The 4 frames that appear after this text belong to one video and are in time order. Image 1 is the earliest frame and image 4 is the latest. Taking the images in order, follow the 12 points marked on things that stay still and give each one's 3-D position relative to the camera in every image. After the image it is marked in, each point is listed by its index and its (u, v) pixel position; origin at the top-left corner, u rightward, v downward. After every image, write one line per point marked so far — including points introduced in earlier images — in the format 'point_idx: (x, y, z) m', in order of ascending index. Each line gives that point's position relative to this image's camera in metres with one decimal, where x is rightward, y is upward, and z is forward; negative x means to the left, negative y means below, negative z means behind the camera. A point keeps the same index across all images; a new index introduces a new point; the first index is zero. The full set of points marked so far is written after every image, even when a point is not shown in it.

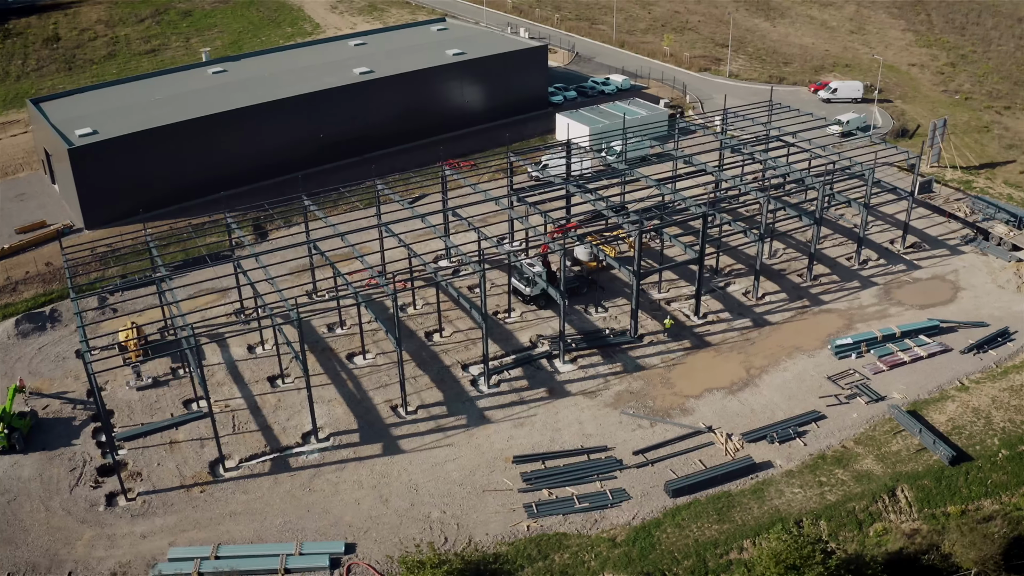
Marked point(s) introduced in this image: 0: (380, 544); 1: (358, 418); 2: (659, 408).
0: (-2.1, -4.1, +16.7) m
1: (-3.0, -2.5, +19.8) m
2: (+2.8, -2.3, +19.8) m
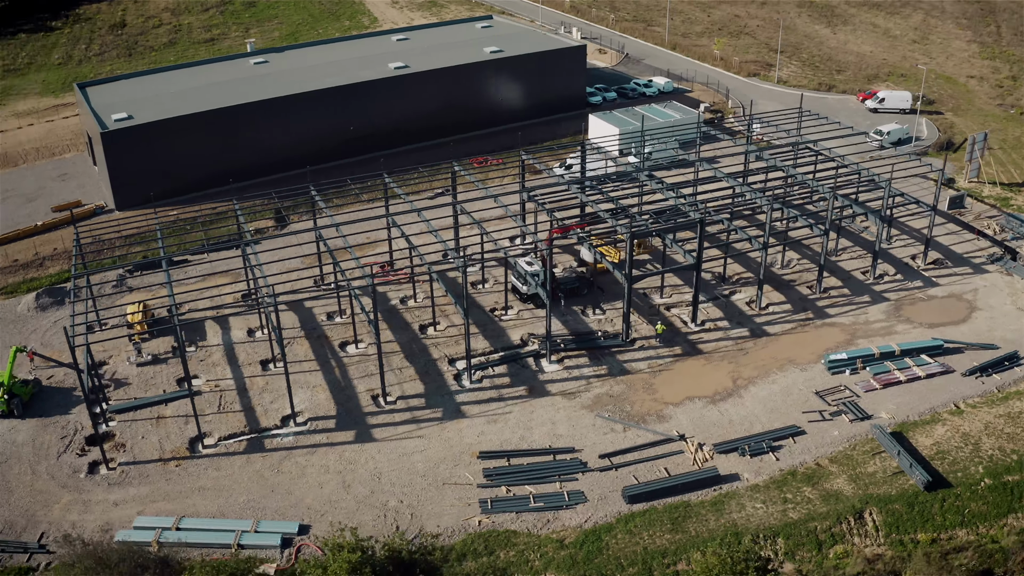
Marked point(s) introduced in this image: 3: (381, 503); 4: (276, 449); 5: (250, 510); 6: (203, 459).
0: (-2.9, -4.0, +17.0) m
1: (-3.4, -2.3, +20.1) m
2: (+2.4, -2.4, +19.6) m
3: (-2.2, -3.7, +17.5) m
4: (-4.4, -3.0, +19.0) m
5: (-4.5, -3.8, +17.6) m
6: (-5.7, -3.1, +18.9) m
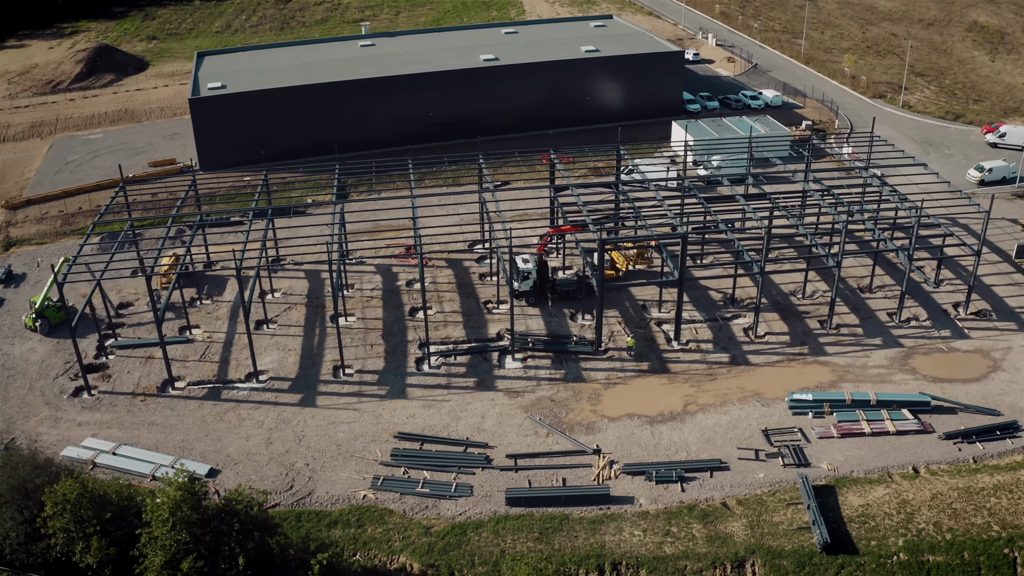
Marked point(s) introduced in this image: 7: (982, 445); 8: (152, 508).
0: (-4.8, -3.3, +18.2) m
1: (-4.4, -1.7, +21.3) m
2: (+1.1, -2.5, +19.4) m
3: (-4.0, -3.1, +18.5) m
4: (-5.6, -2.2, +20.5) m
5: (-6.2, -3.0, +19.1) m
6: (-6.9, -2.2, +20.6) m
7: (+8.4, -2.8, +18.5) m
8: (-5.1, -3.1, +14.7) m
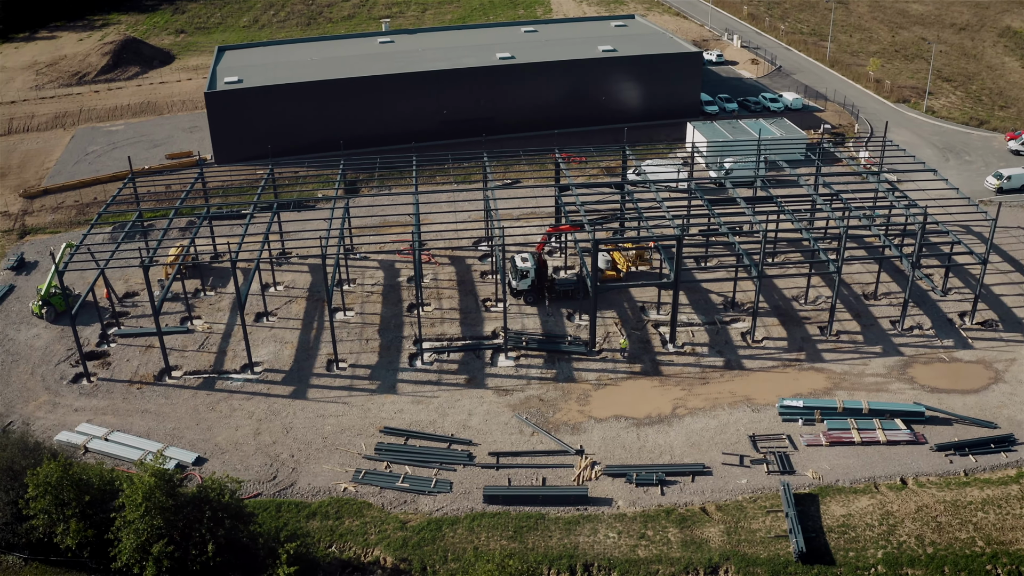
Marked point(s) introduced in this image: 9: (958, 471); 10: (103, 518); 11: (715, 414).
0: (-5.2, -3.2, +18.4) m
1: (-4.5, -1.5, +21.5) m
2: (+0.8, -2.5, +19.4) m
3: (-4.3, -3.0, +18.7) m
4: (-5.8, -2.0, +20.7) m
5: (-6.4, -2.8, +19.3) m
6: (-7.1, -2.0, +20.9) m
7: (+8.1, -3.0, +18.1) m
8: (-5.6, -3.0, +14.9) m
9: (+7.7, -3.2, +17.9) m
10: (-6.4, -3.6, +16.2) m
11: (+3.8, -2.4, +19.5) m
